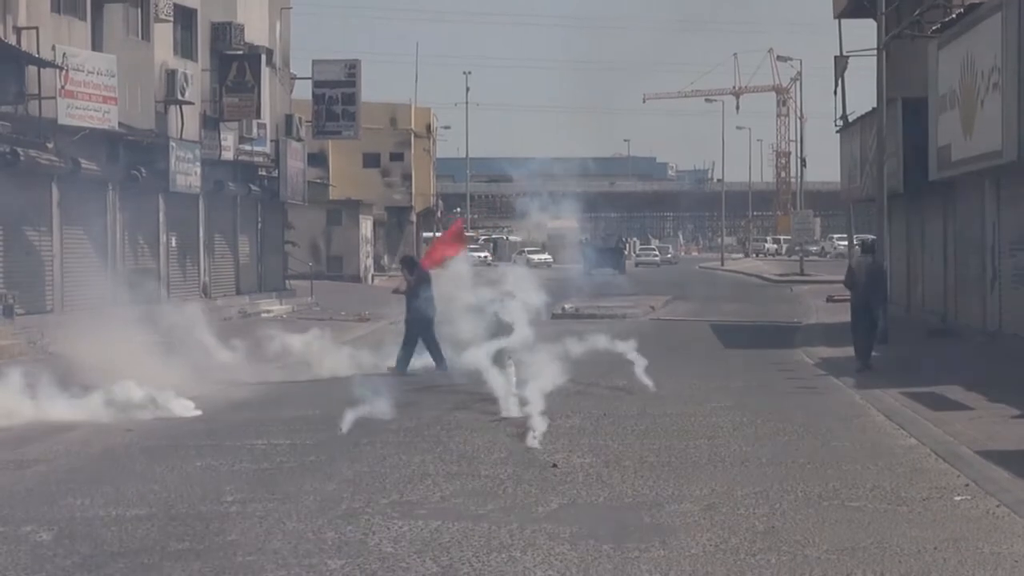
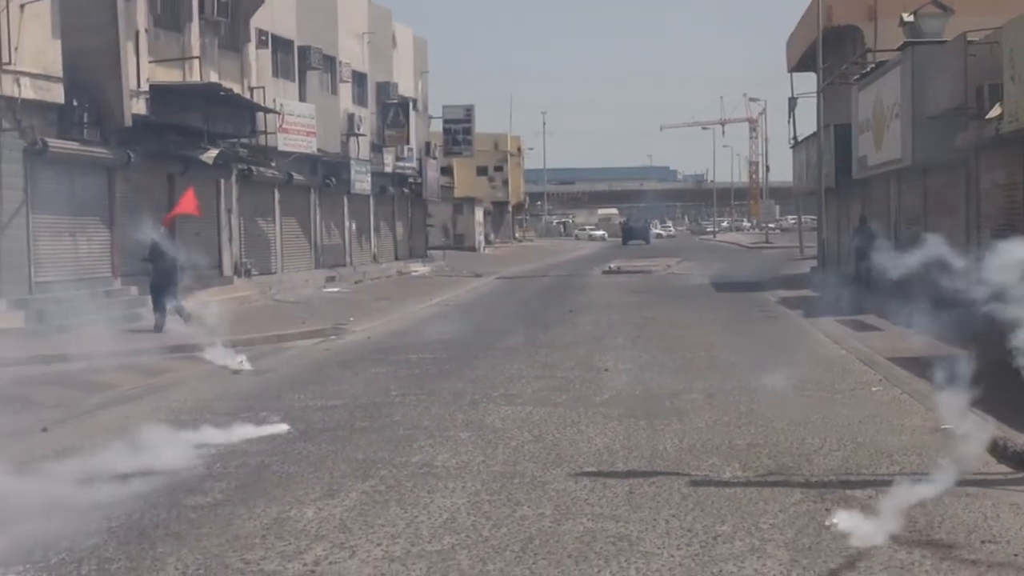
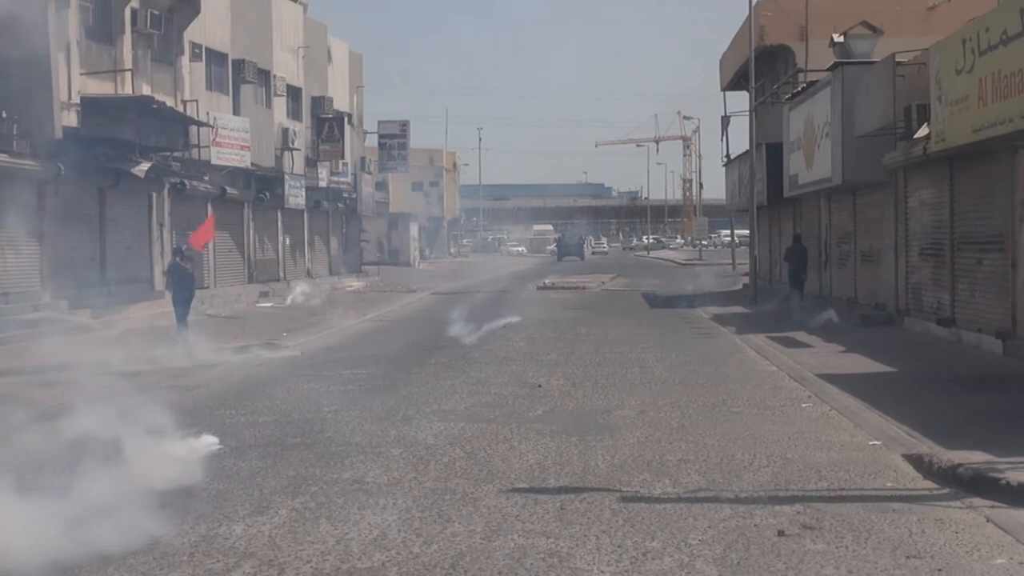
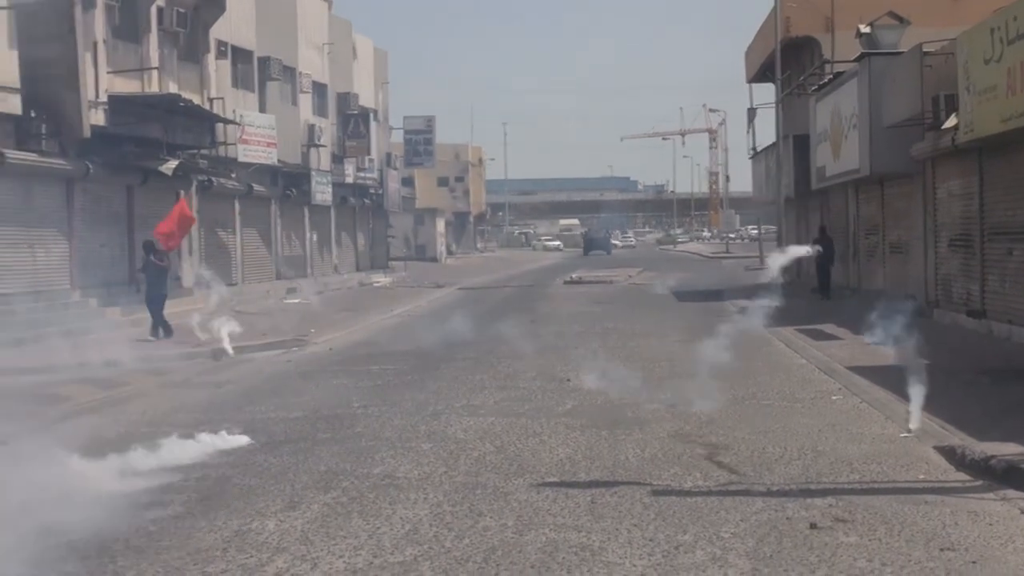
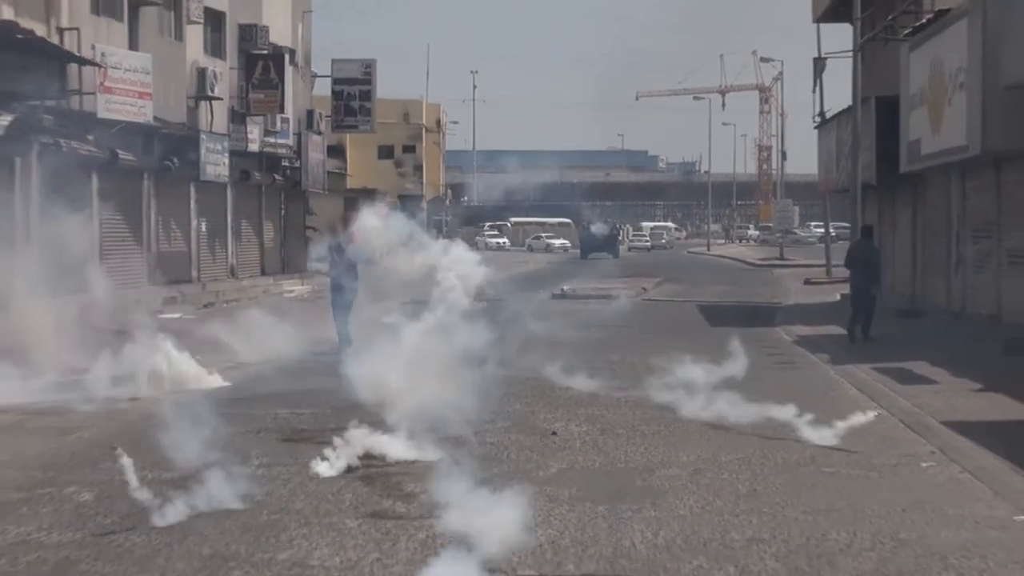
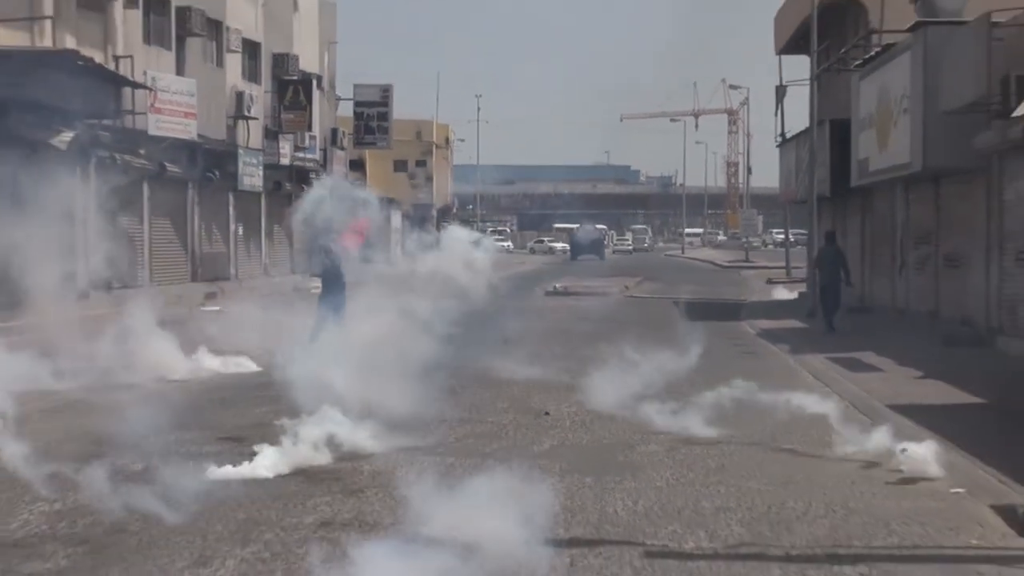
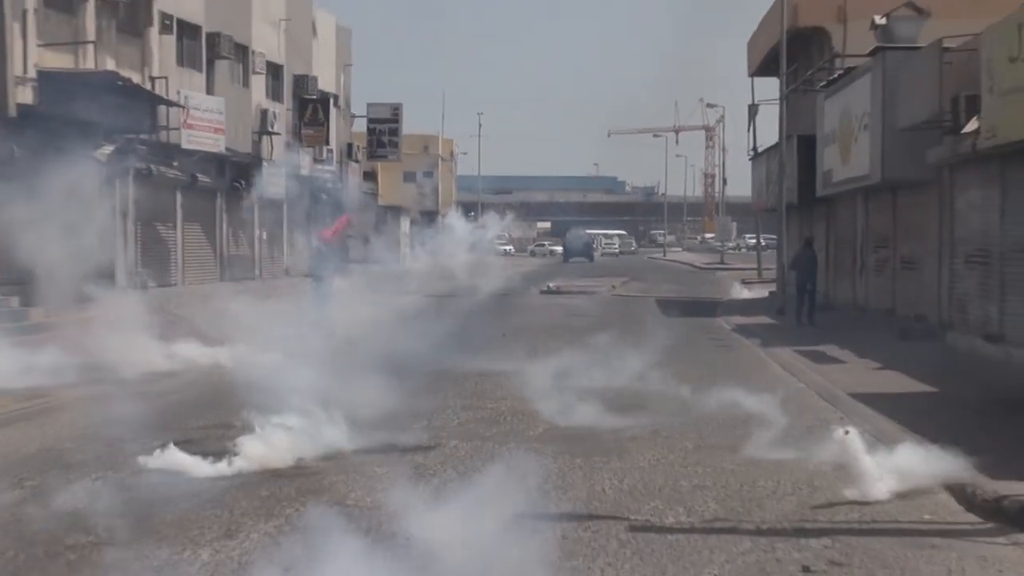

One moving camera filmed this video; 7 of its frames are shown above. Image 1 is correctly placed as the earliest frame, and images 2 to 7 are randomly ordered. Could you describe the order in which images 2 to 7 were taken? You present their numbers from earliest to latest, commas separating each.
5, 6, 7, 3, 4, 2
